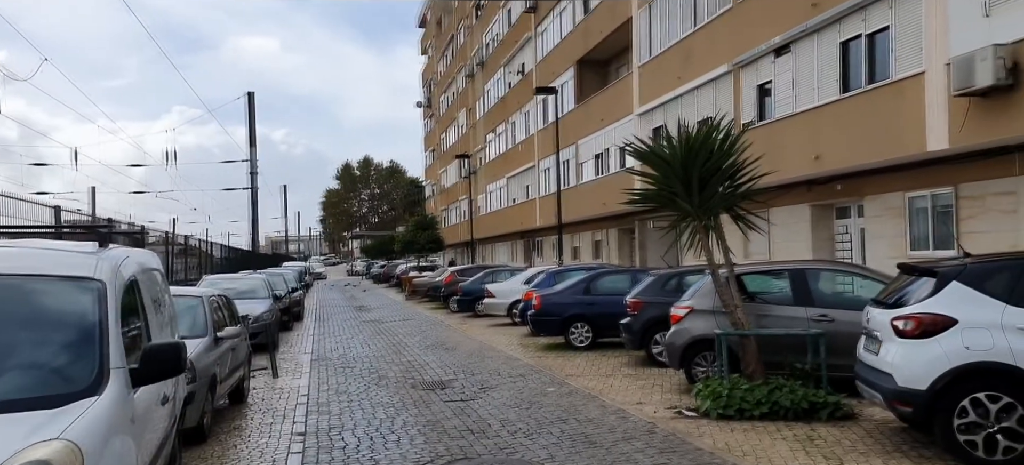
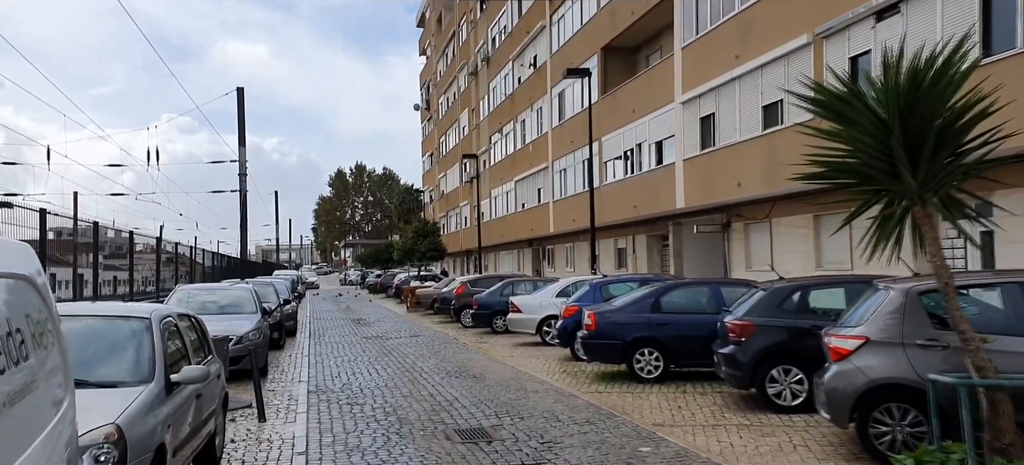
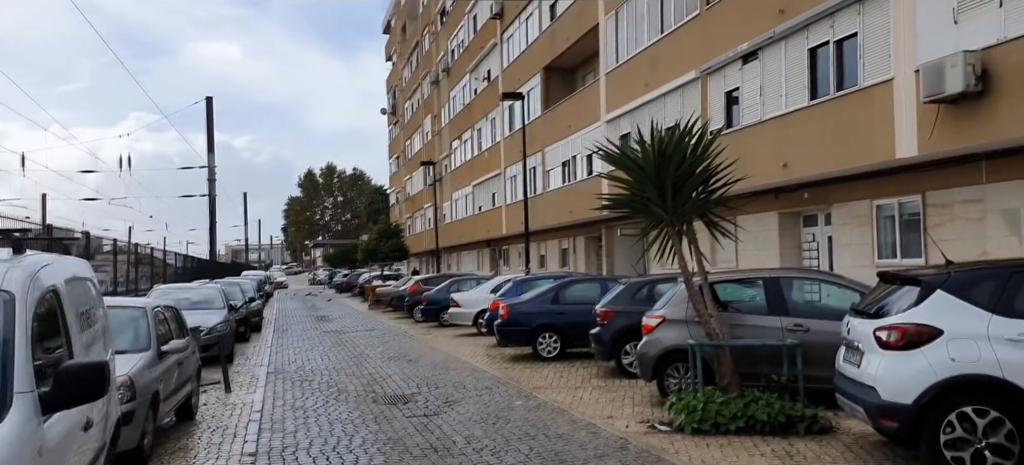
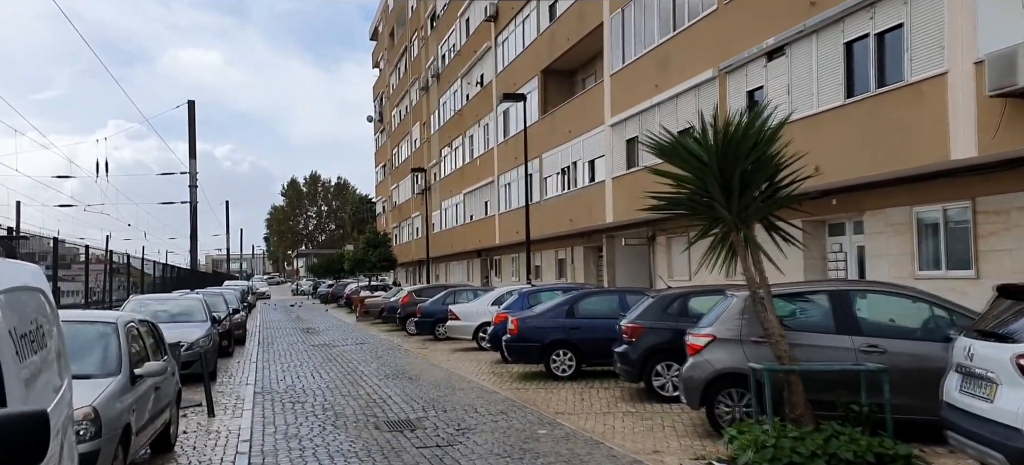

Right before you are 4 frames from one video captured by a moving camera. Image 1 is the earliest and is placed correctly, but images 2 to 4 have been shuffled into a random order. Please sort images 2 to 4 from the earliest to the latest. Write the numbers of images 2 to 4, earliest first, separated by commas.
3, 4, 2
